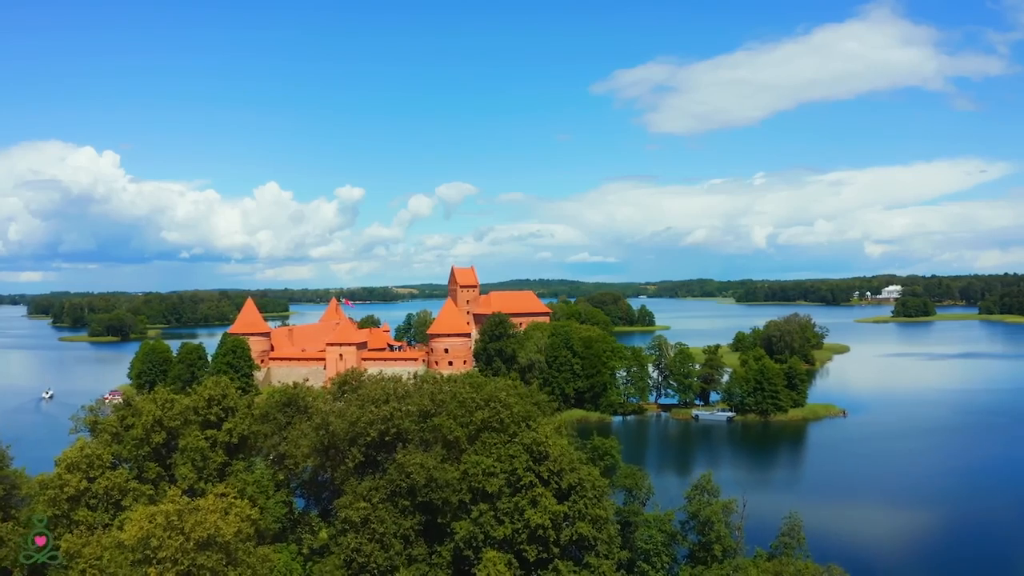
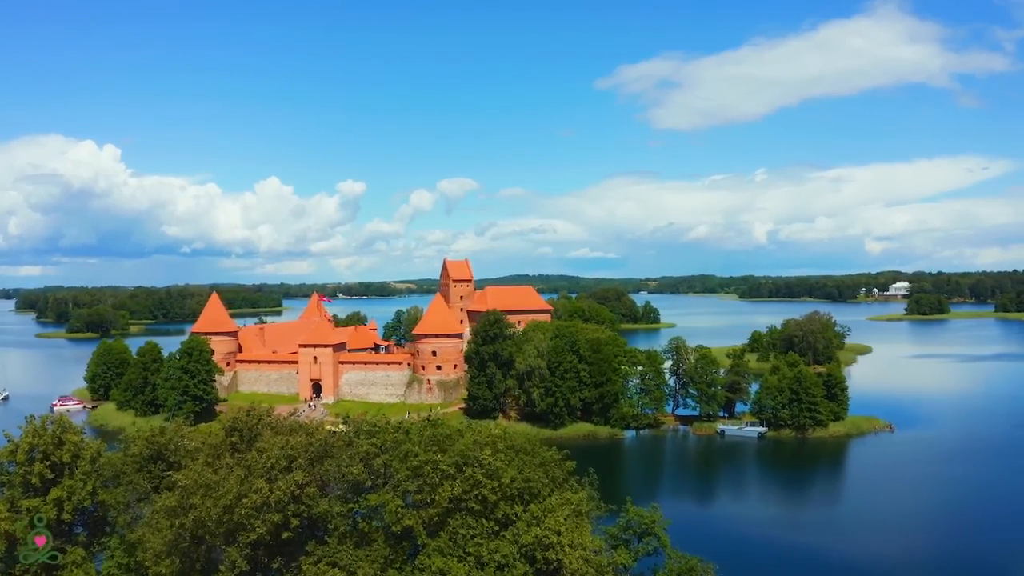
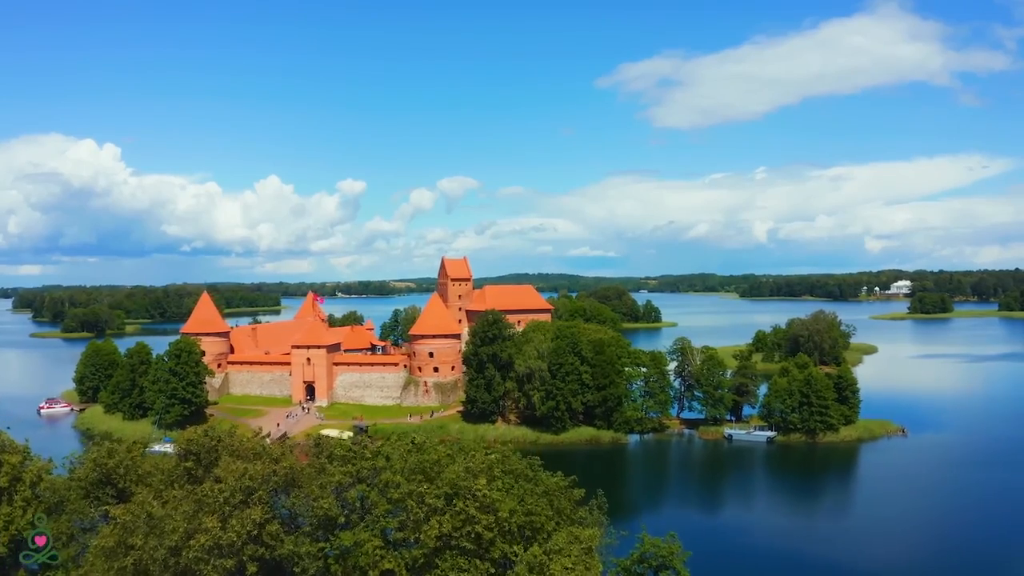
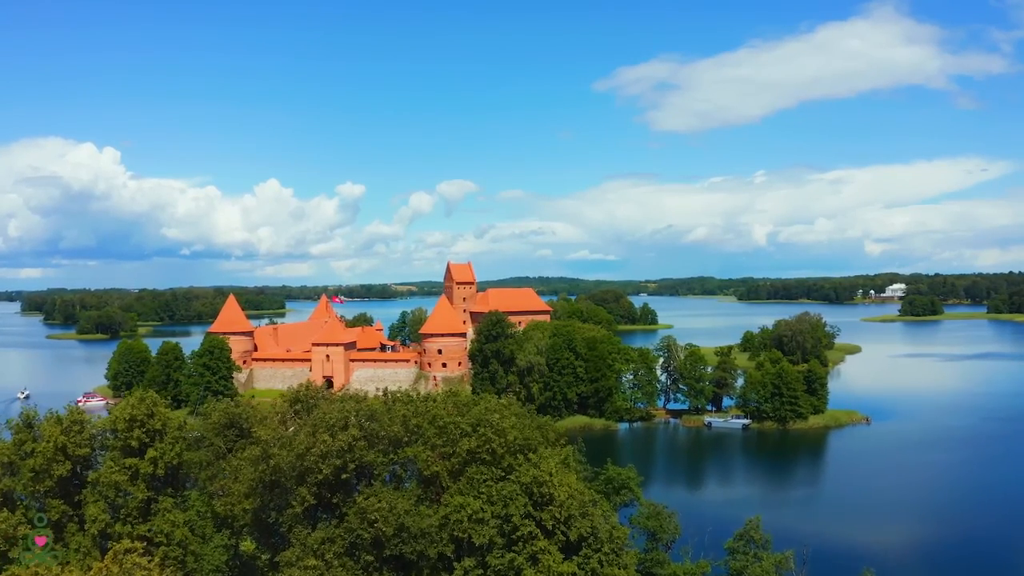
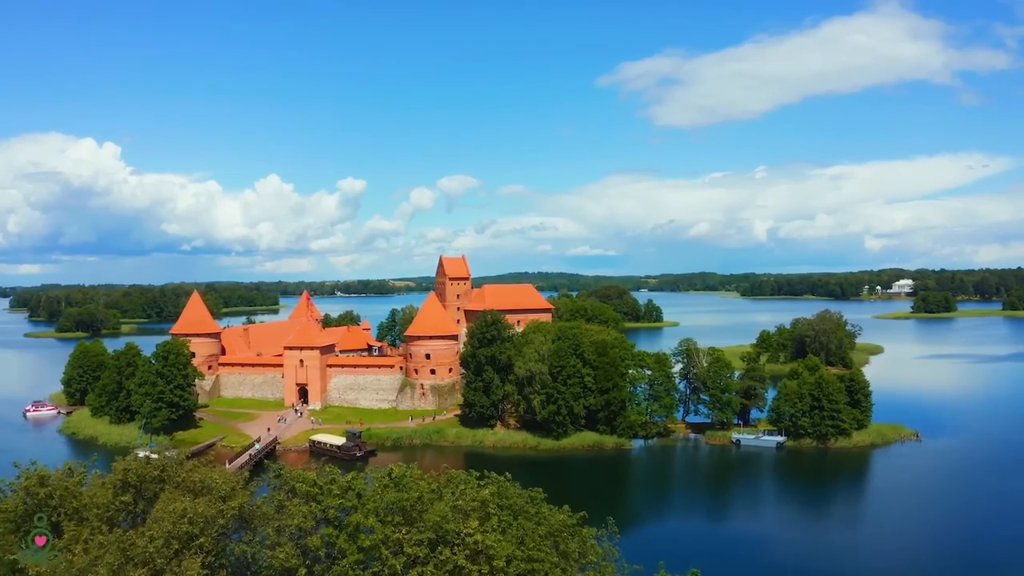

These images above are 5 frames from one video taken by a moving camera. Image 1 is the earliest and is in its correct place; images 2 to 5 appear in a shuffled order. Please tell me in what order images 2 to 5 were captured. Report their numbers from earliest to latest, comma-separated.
4, 2, 3, 5
